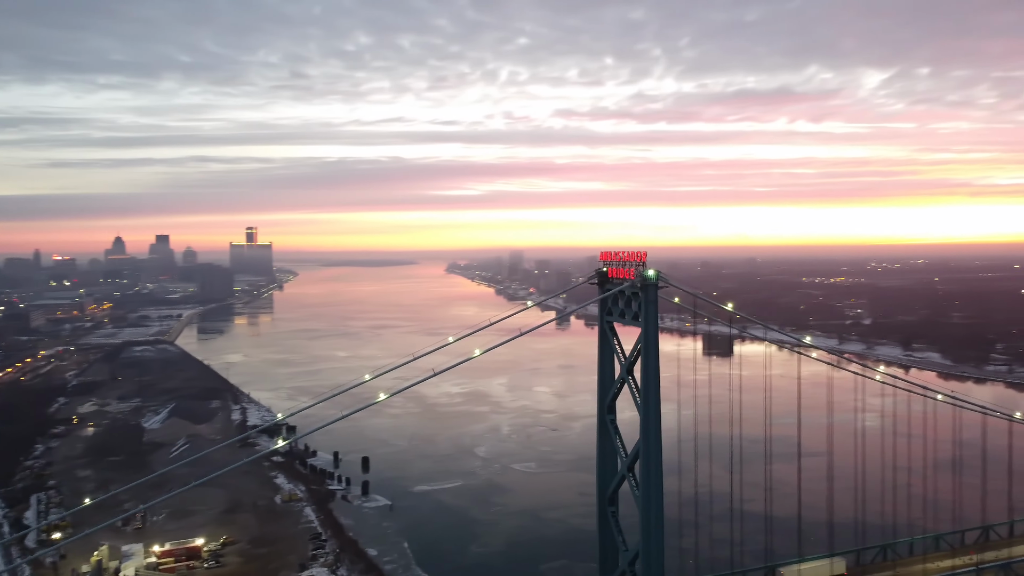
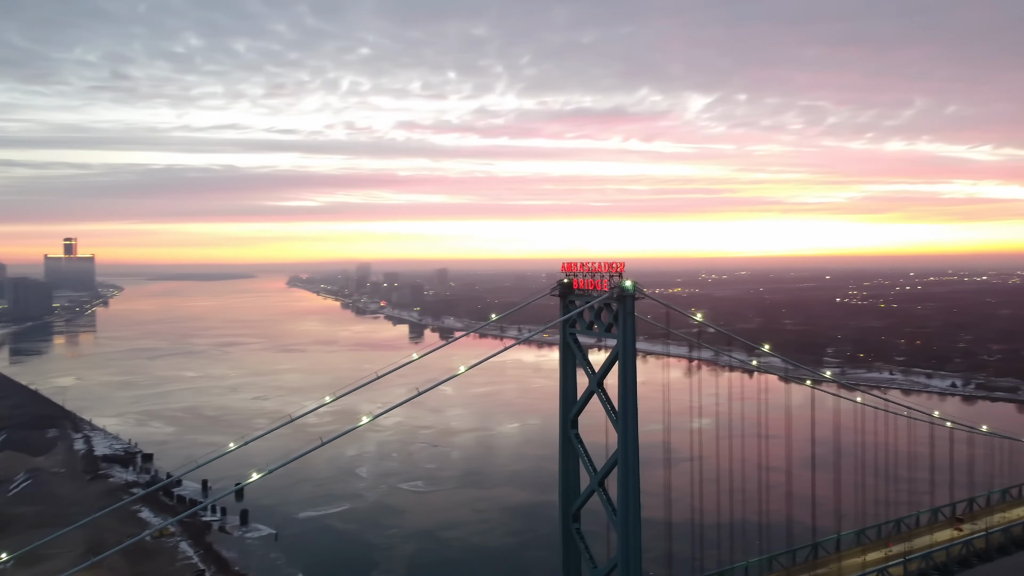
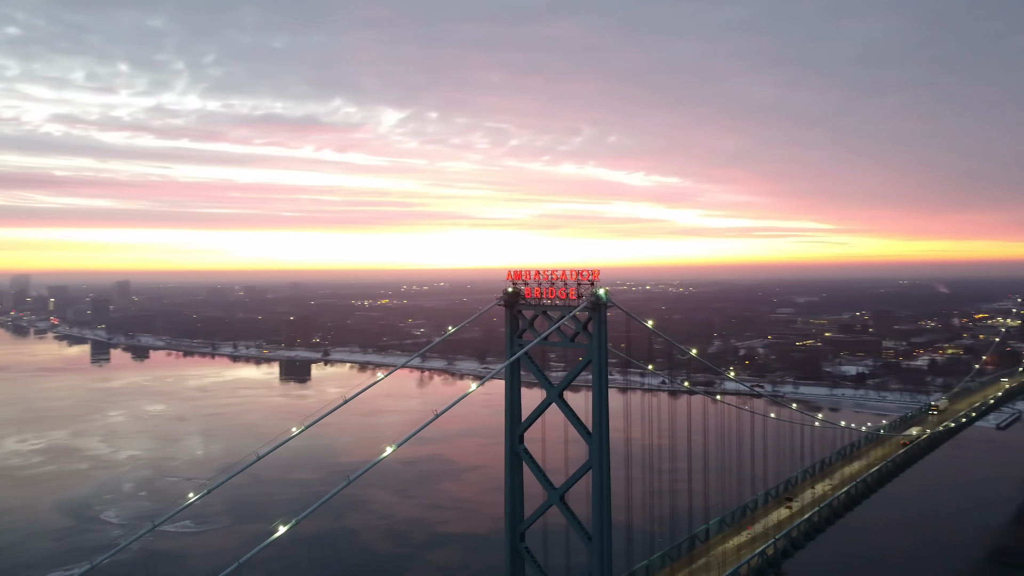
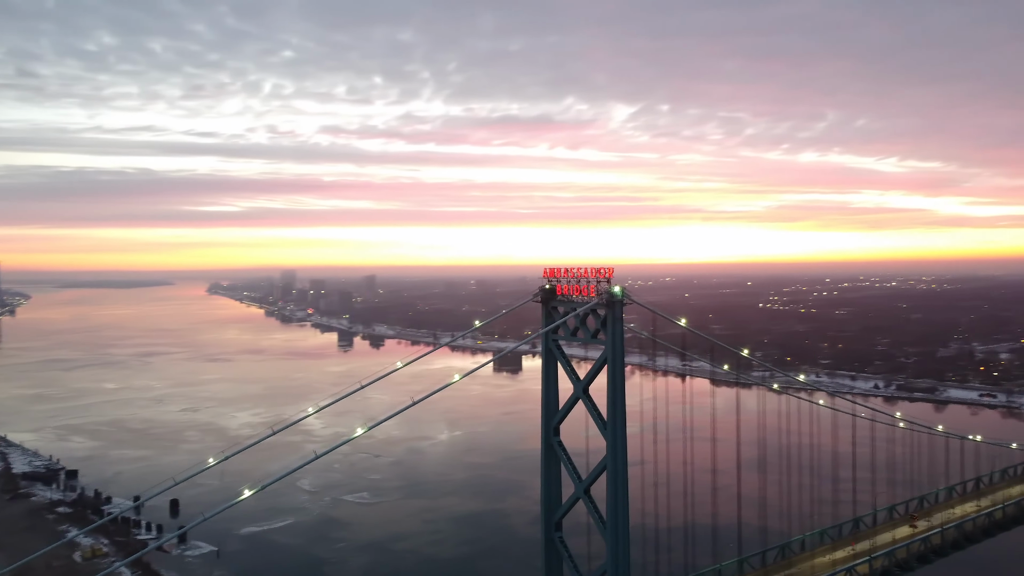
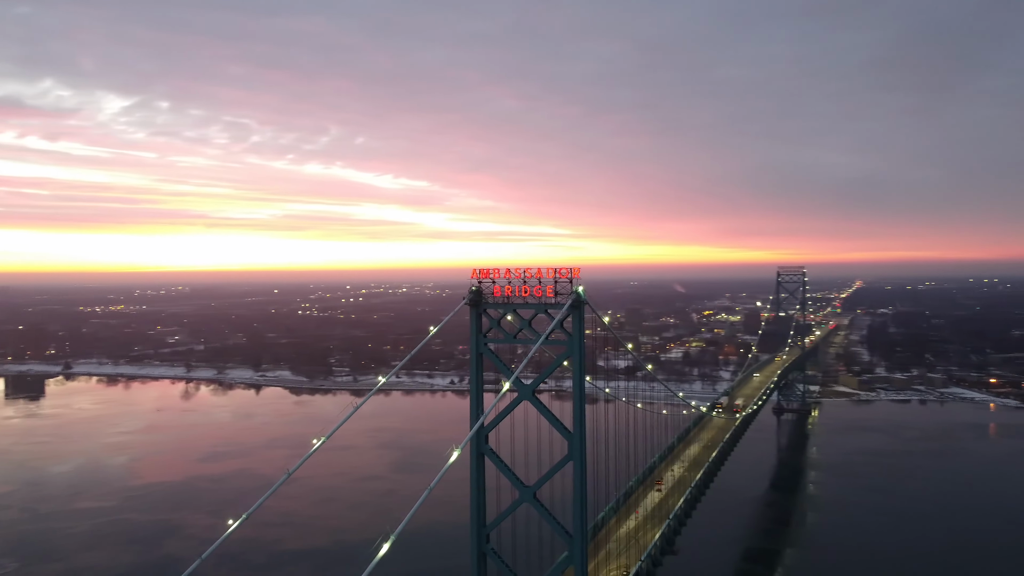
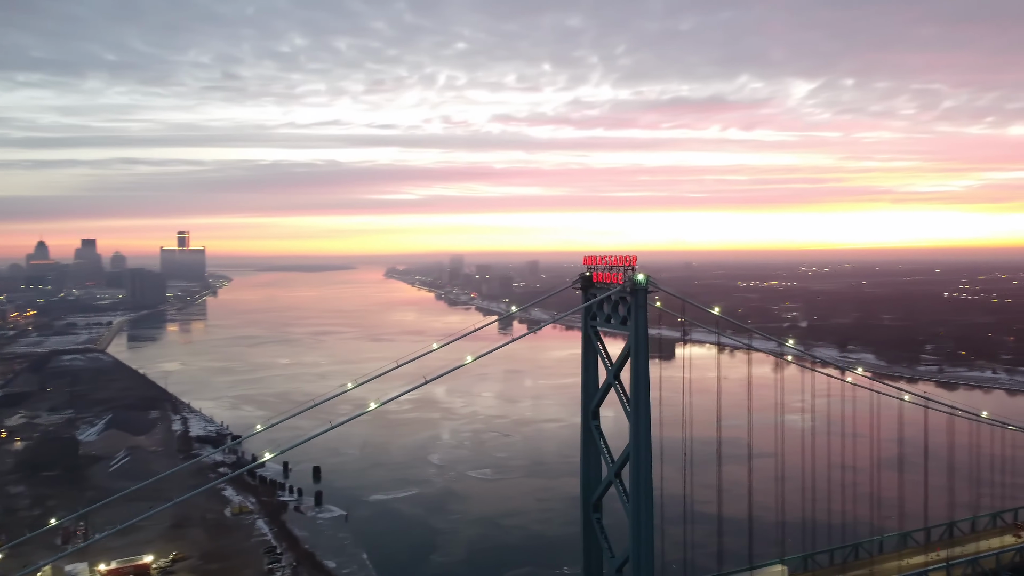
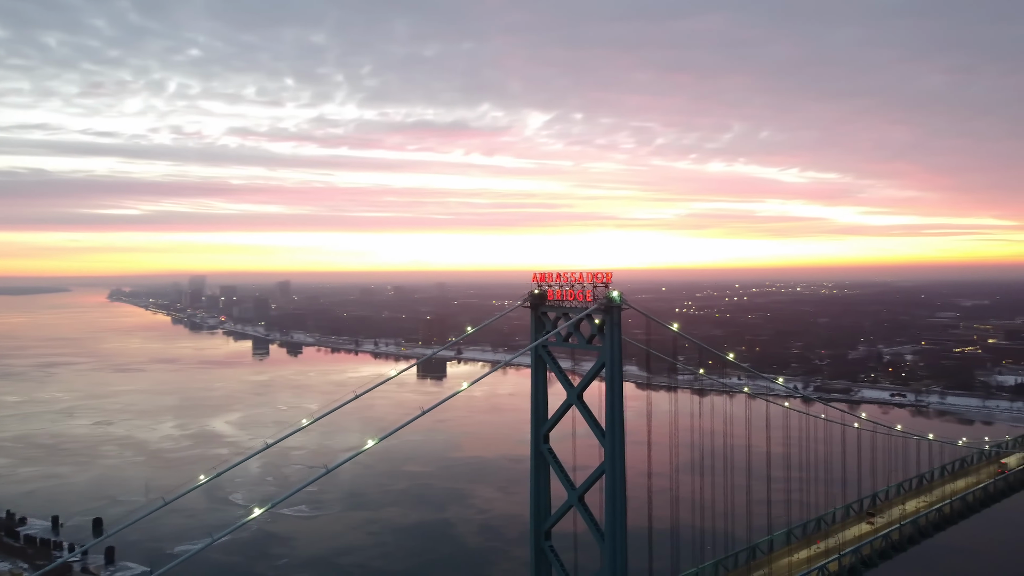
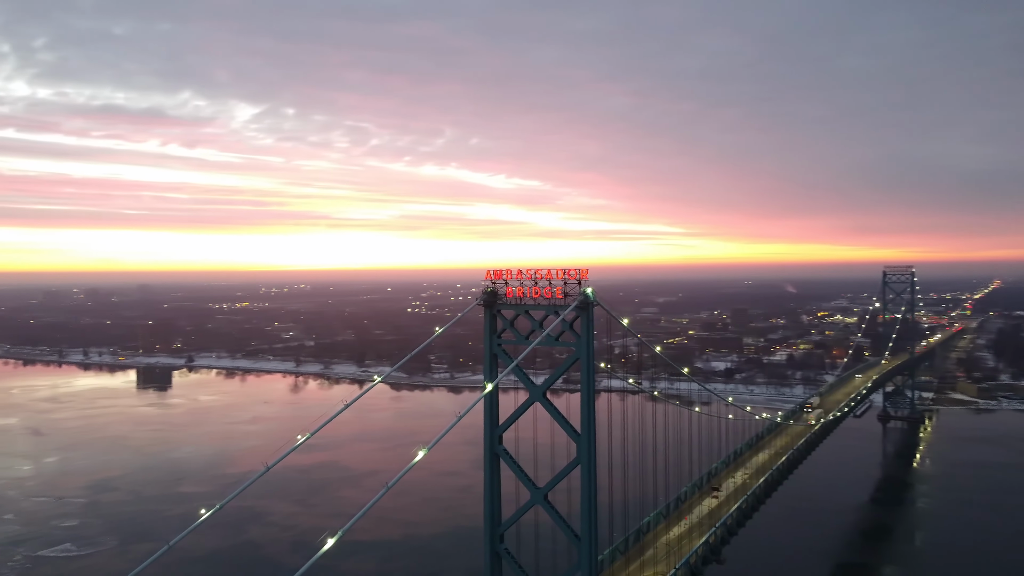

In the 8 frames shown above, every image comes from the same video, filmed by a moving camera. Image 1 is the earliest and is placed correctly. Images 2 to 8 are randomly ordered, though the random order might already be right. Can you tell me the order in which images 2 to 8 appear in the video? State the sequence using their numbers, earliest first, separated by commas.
6, 2, 4, 7, 3, 8, 5
